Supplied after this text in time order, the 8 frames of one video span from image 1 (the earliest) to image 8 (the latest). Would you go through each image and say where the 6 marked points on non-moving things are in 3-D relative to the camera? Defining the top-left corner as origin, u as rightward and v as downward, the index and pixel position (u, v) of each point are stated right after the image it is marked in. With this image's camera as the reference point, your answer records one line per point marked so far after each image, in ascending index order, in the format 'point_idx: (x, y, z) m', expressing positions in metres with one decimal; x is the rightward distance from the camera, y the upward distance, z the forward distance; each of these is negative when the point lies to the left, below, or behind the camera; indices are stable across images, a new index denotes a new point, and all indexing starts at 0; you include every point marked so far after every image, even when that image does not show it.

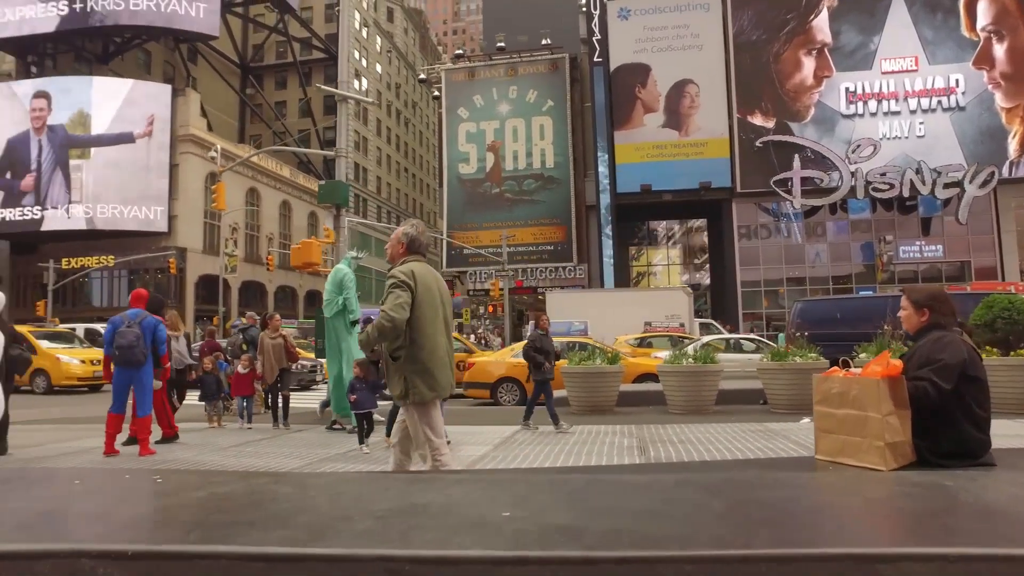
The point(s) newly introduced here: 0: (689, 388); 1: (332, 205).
0: (+2.7, -1.5, +10.2) m
1: (-3.5, +1.6, +13.1) m
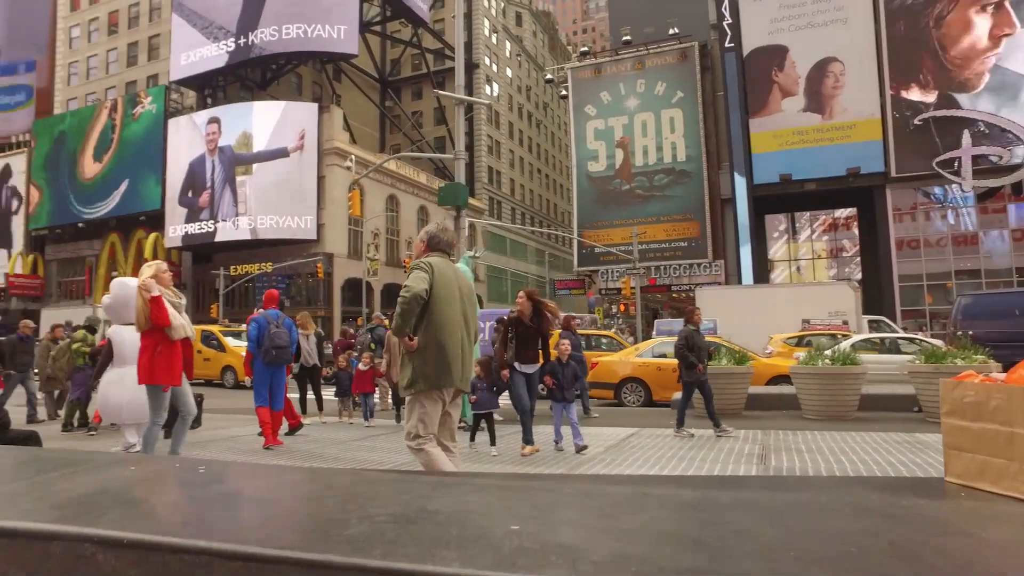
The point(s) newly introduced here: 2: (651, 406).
0: (+4.4, -1.5, +9.3) m
1: (-1.2, +1.6, +13.4) m
2: (+2.7, -2.3, +12.9) m
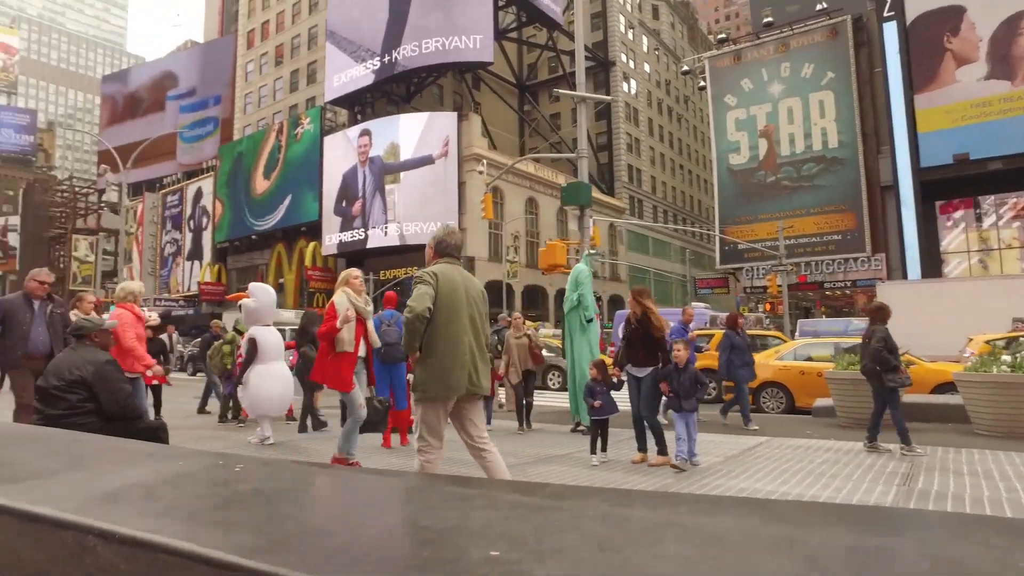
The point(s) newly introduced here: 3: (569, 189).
0: (+5.9, -1.4, +8.0) m
1: (+1.3, +1.6, +13.2) m
2: (+5.0, -2.3, +11.9) m
3: (+1.1, +1.9, +13.0) m
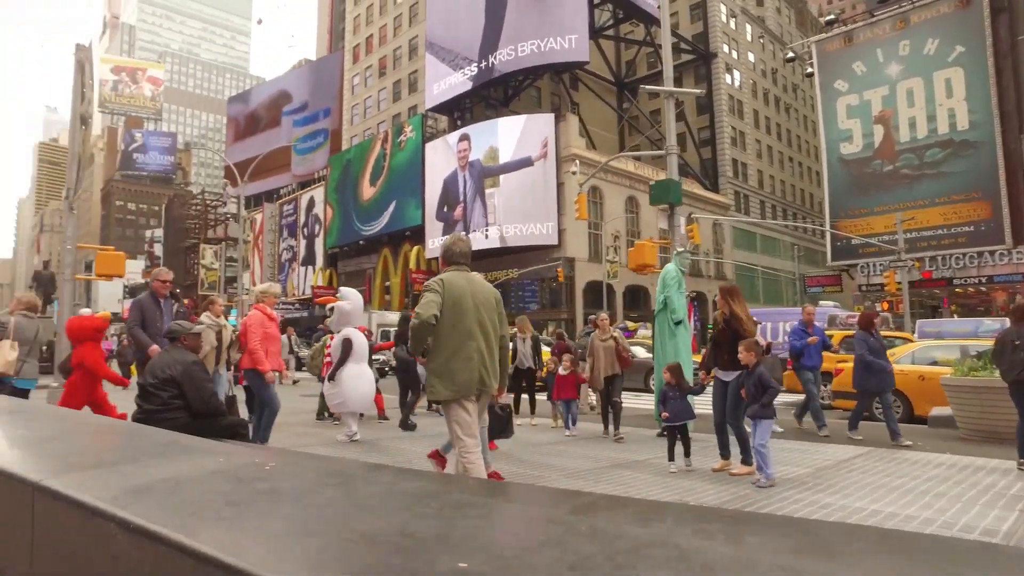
0: (+6.8, -1.3, +7.0) m
1: (+3.0, +1.6, +12.9) m
2: (+6.5, -2.2, +11.0) m
3: (+2.8, +1.9, +12.6) m
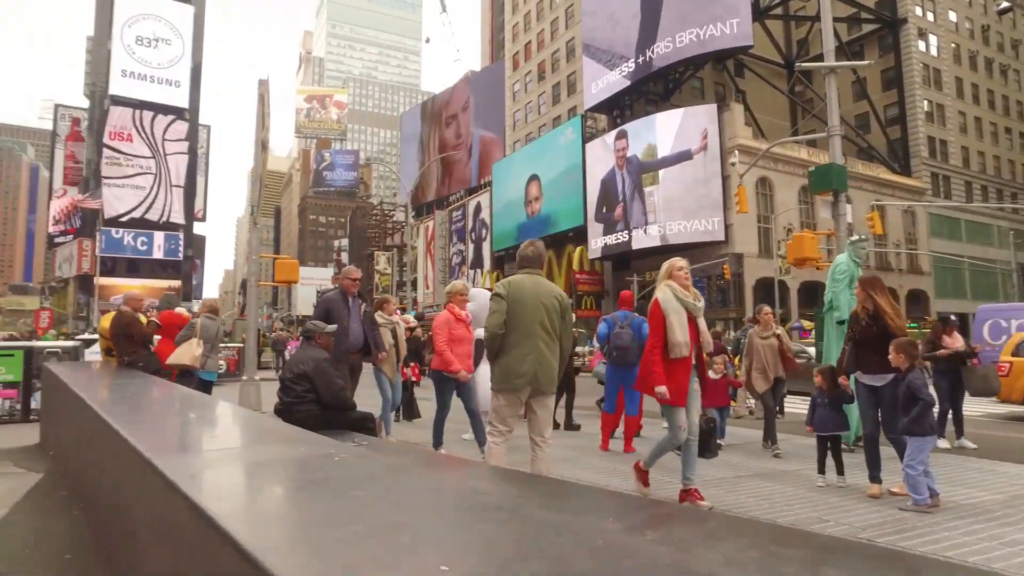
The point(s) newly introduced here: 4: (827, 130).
0: (+7.9, -1.2, +5.1) m
1: (+5.6, +1.7, +11.7) m
2: (+8.7, -2.1, +9.0) m
3: (+5.3, +2.0, +11.6) m
4: (+5.7, +2.9, +12.1) m
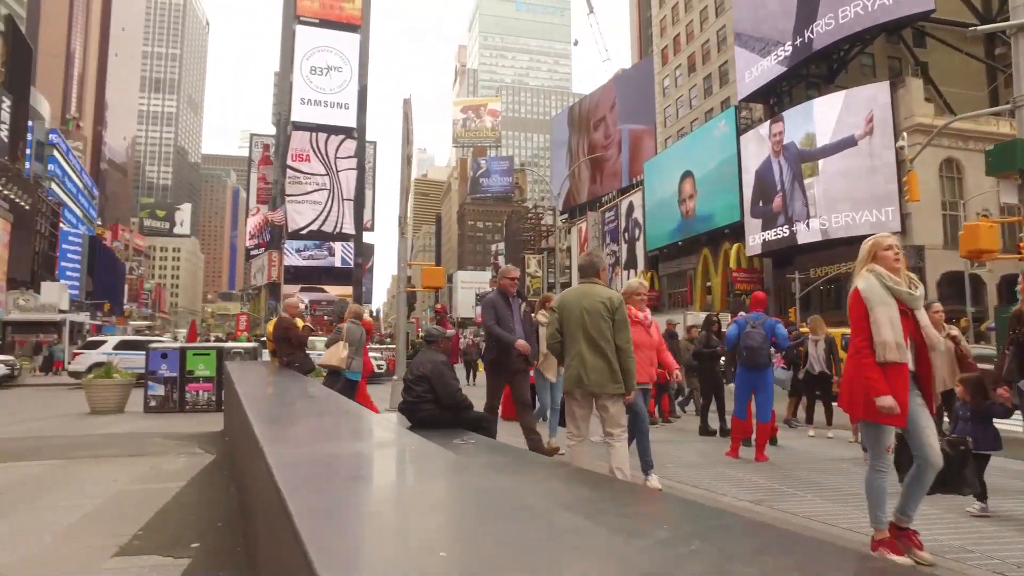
0: (+8.5, -1.1, +3.3) m
1: (+7.7, +1.8, +10.3) m
2: (+10.2, -2.0, +7.0) m
3: (+7.5, +2.1, +10.2) m
4: (+7.9, +2.9, +10.6) m
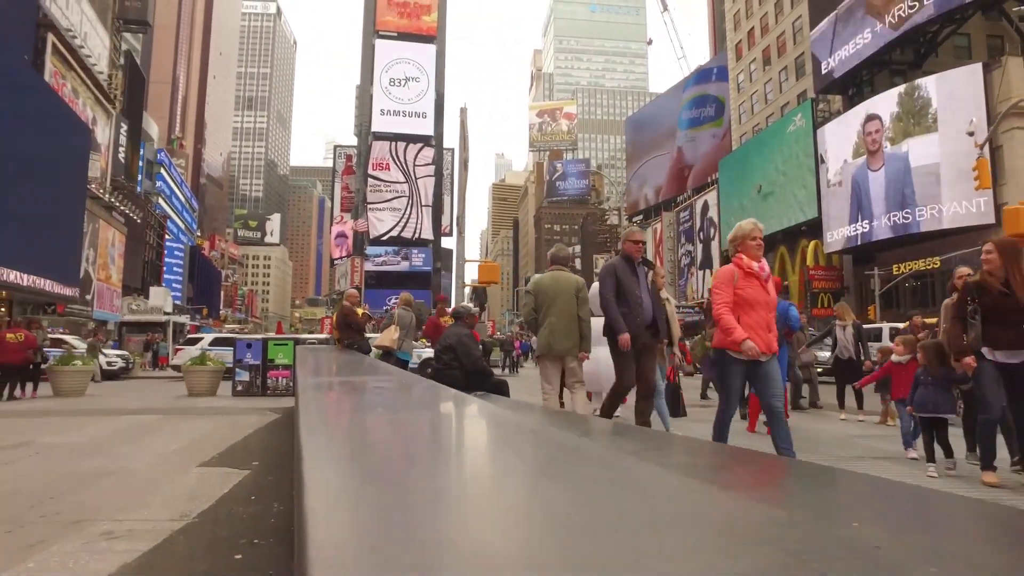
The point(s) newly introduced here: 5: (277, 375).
0: (+8.4, -0.8, +3.2) m
1: (+8.4, +2.0, +10.2) m
2: (+10.5, -1.7, +6.6) m
3: (+8.1, +2.3, +10.1) m
4: (+8.6, +3.1, +10.5) m
5: (-4.6, -1.7, +13.1) m
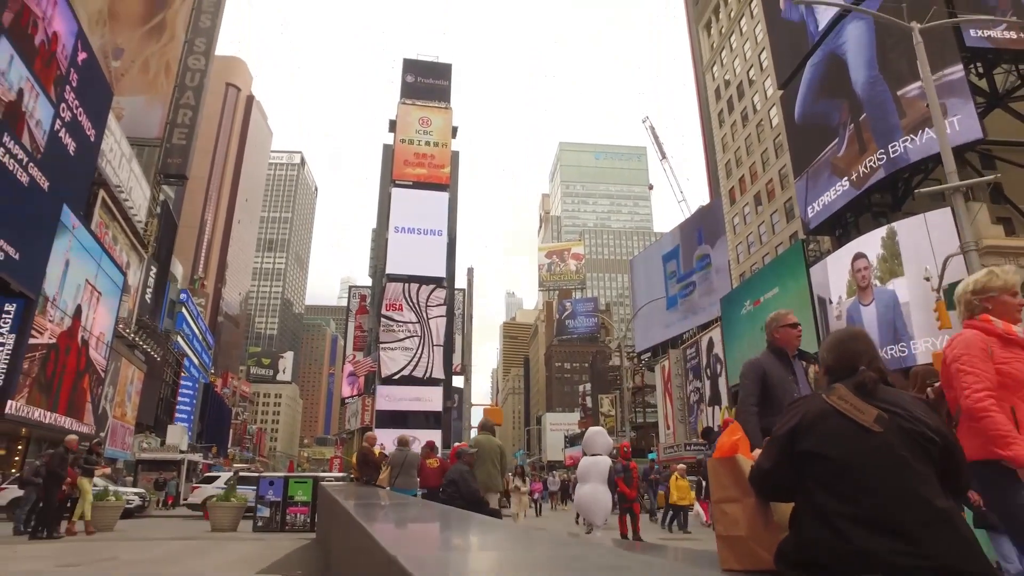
0: (+8.2, -1.8, +4.4) m
1: (+8.3, -0.5, +11.8) m
2: (+10.4, -3.3, +7.5) m
3: (+8.0, -0.1, +11.8) m
4: (+8.5, +0.6, +12.4) m
5: (-4.6, -4.7, +14.1) m
